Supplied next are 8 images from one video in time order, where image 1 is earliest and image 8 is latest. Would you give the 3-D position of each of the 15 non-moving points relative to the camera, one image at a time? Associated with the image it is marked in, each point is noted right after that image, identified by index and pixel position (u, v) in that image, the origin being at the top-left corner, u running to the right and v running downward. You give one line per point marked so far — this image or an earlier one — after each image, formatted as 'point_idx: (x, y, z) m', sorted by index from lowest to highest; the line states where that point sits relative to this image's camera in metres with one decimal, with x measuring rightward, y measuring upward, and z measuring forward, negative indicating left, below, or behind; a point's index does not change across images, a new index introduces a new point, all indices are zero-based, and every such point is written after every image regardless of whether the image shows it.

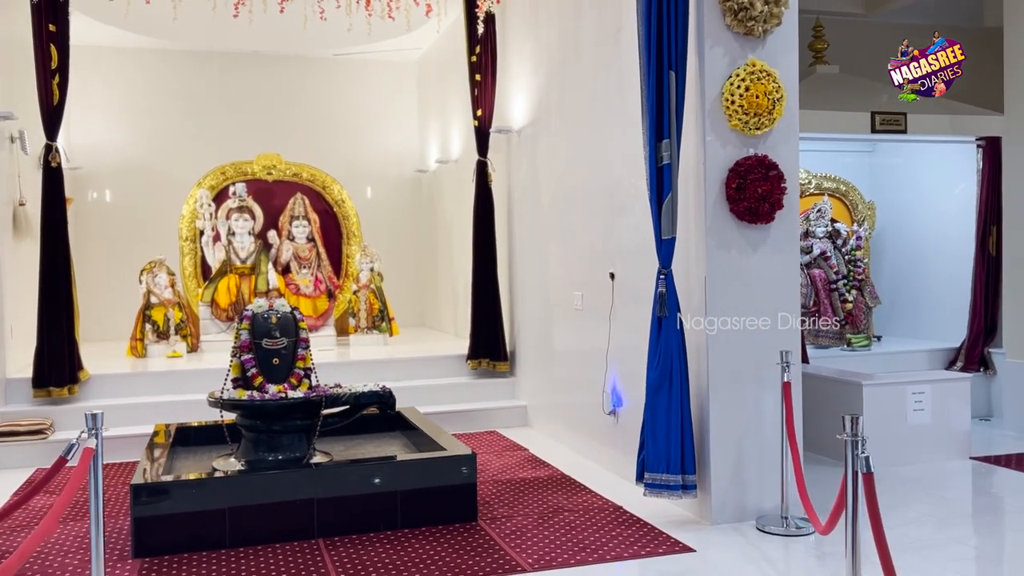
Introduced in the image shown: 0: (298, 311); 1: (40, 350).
0: (-1.0, -0.1, +4.4) m
1: (-2.9, -0.4, +5.6) m
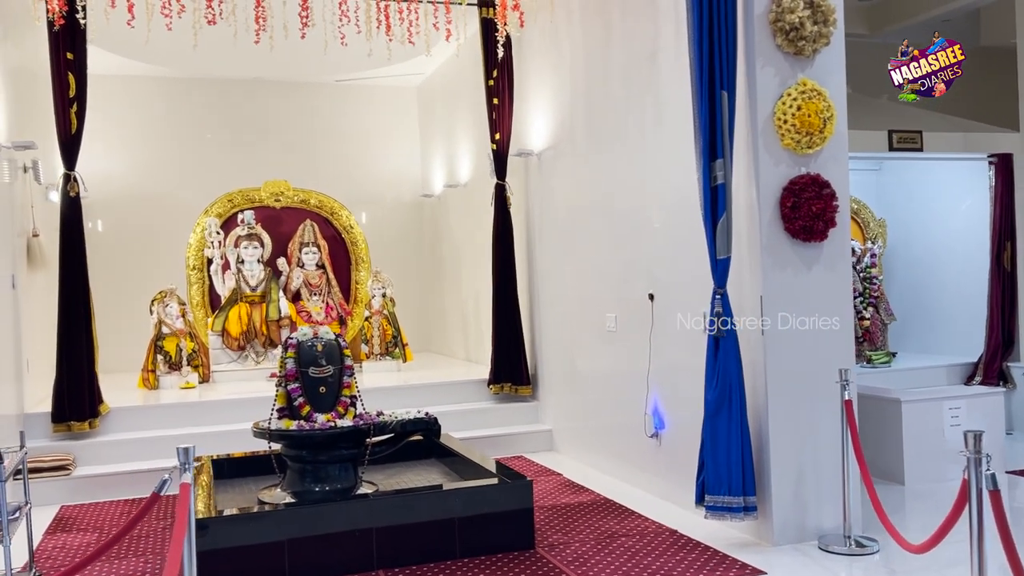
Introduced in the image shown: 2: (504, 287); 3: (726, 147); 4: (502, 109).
0: (-0.8, -0.3, +4.4) m
1: (-2.8, -0.6, +5.5) m
2: (-0.1, 0.0, +6.4) m
3: (+0.9, +0.6, +3.8) m
4: (-0.1, +1.3, +6.3) m
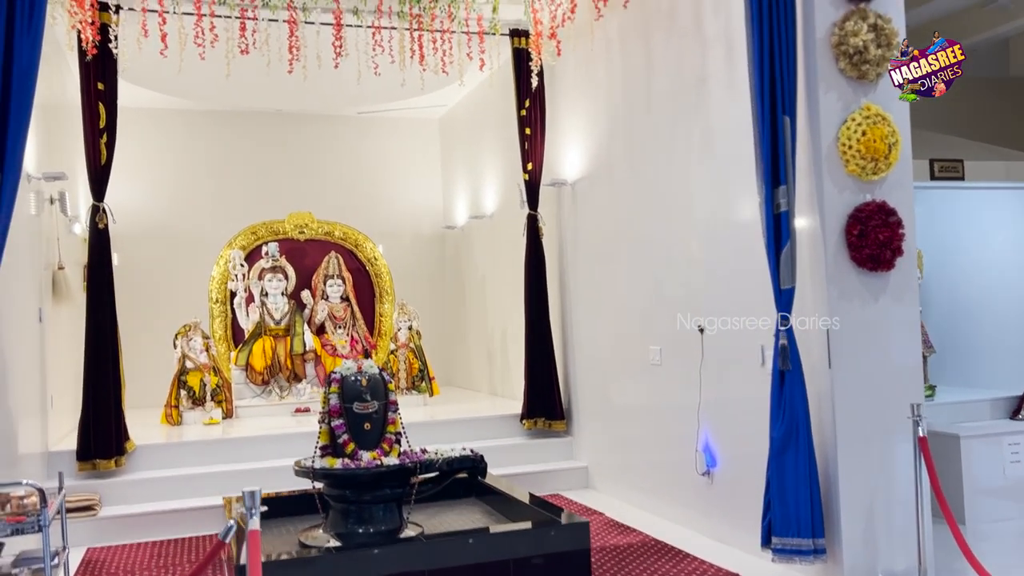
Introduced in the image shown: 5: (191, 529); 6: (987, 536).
0: (-0.6, -0.4, +4.2) m
1: (-2.5, -0.8, +5.3) m
2: (+0.2, -0.2, +6.3) m
3: (+1.1, +0.5, +3.7) m
4: (+0.2, +1.0, +6.2) m
5: (-1.9, -1.4, +5.2) m
6: (+2.4, -1.2, +4.5) m
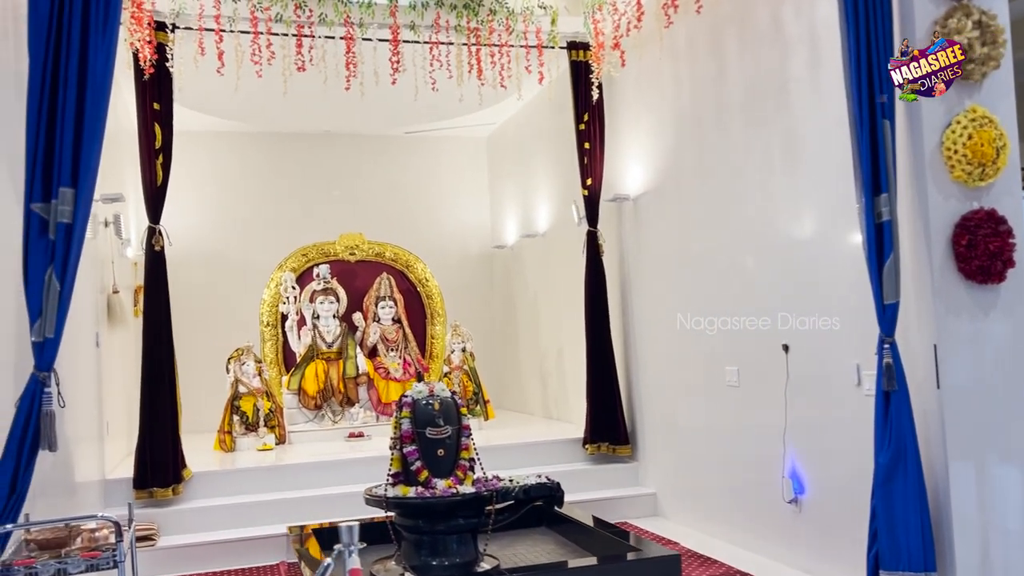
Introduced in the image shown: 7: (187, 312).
0: (-0.2, -0.5, +4.0) m
1: (-2.1, -0.9, +5.2) m
2: (+0.6, -0.3, +6.1) m
3: (+1.5, +0.4, +3.4) m
4: (+0.6, +0.9, +6.1) m
5: (-1.5, -1.5, +5.0) m
6: (+2.7, -1.3, +4.2) m
7: (-2.9, -0.2, +8.1) m
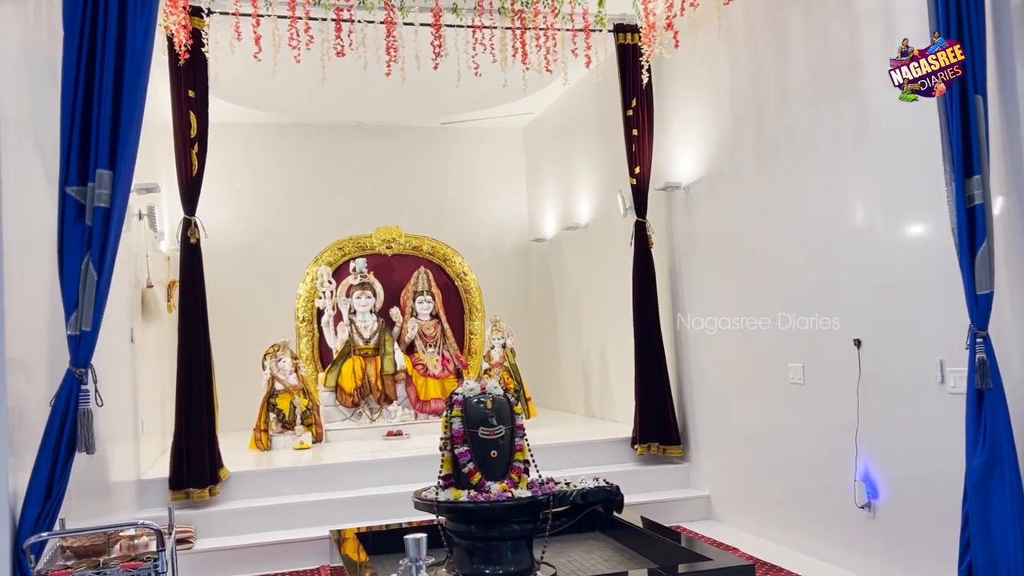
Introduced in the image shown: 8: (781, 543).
0: (0.0, -0.5, +3.8) m
1: (-1.9, -0.9, +5.0) m
2: (+0.9, -0.3, +5.8) m
3: (+1.7, +0.4, +3.2) m
4: (+0.8, +1.0, +5.8) m
5: (-1.2, -1.5, +4.8) m
6: (+3.0, -1.3, +3.9) m
7: (-2.6, -0.2, +8.0) m
8: (+1.5, -1.4, +4.9) m
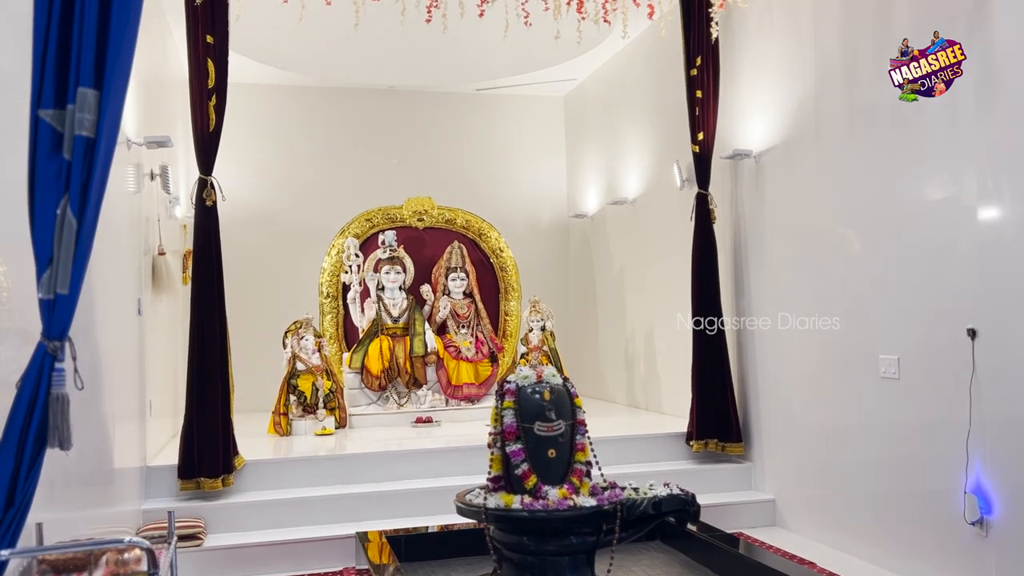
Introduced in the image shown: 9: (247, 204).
0: (+0.2, -0.4, +3.3) m
1: (-1.6, -0.7, +4.5) m
2: (+1.1, -0.2, +5.3) m
3: (+1.9, +0.5, +2.6) m
4: (+1.1, +1.1, +5.2) m
5: (-1.0, -1.3, +4.3) m
6: (+3.2, -1.2, +3.3) m
7: (-2.3, +0.1, +7.5) m
8: (+1.7, -1.3, +4.4) m
9: (-2.2, +0.7, +7.5) m
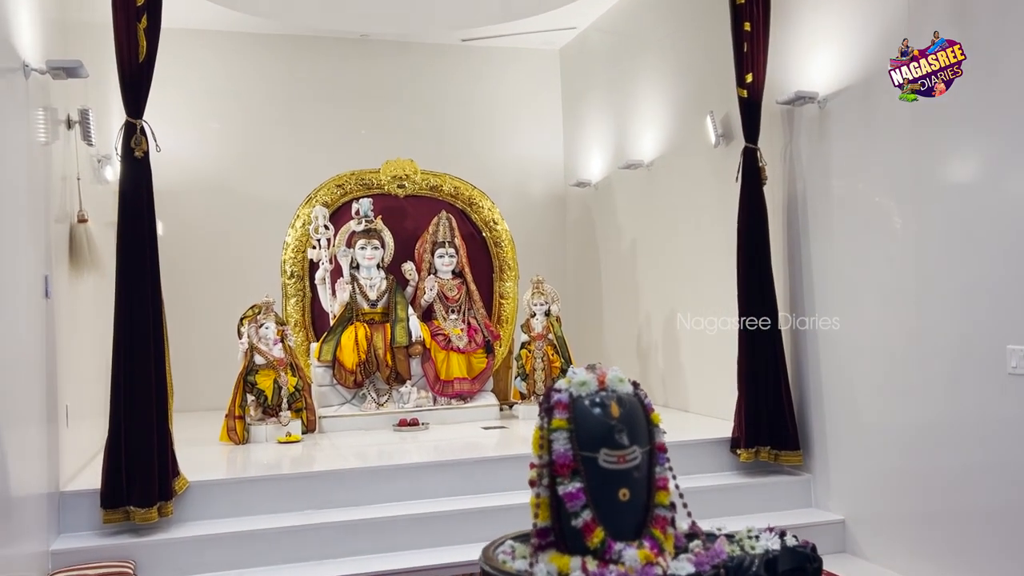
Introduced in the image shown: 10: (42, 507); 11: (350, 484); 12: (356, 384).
0: (+0.3, -0.3, +2.3) m
1: (-1.5, -0.6, +3.5) m
2: (+1.2, -0.1, +4.3) m
3: (+2.0, +0.6, +1.7) m
4: (+1.2, +1.2, +4.3) m
5: (-0.9, -1.2, +3.4) m
6: (+3.3, -1.1, +2.5) m
7: (-2.3, +0.2, +6.4) m
8: (+1.8, -1.2, +3.5) m
9: (-2.3, +0.9, +6.5) m
10: (-1.8, -0.8, +3.4) m
11: (-0.7, -0.9, +3.9) m
12: (-0.9, -0.6, +5.2) m
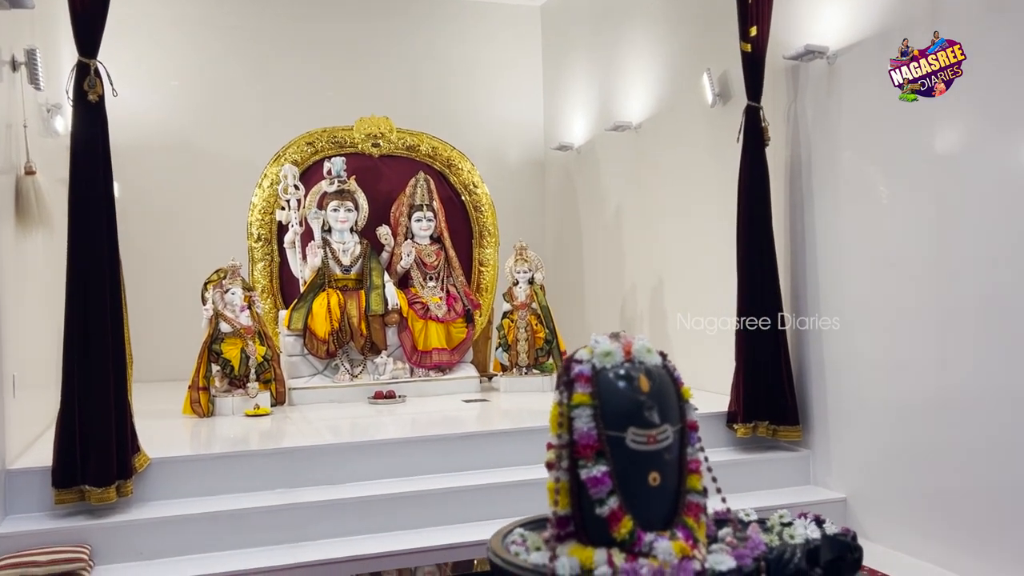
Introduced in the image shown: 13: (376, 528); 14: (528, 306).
0: (+0.4, -0.2, +2.1) m
1: (-1.6, -0.5, +3.2) m
2: (+1.1, +0.1, +4.1) m
3: (+2.1, +0.6, +1.5) m
4: (+1.1, +1.3, +4.0) m
5: (-0.9, -1.1, +3.1) m
6: (+3.3, -1.1, +2.4) m
7: (-2.4, +0.5, +6.0) m
8: (+1.7, -1.1, +3.3) m
9: (-2.4, +1.1, +6.1) m
10: (-1.8, -0.7, +3.1) m
11: (-0.8, -0.7, +3.7) m
12: (-1.0, -0.4, +4.9) m
13: (-0.5, -0.9, +3.5) m
14: (+0.1, -0.1, +5.2) m
